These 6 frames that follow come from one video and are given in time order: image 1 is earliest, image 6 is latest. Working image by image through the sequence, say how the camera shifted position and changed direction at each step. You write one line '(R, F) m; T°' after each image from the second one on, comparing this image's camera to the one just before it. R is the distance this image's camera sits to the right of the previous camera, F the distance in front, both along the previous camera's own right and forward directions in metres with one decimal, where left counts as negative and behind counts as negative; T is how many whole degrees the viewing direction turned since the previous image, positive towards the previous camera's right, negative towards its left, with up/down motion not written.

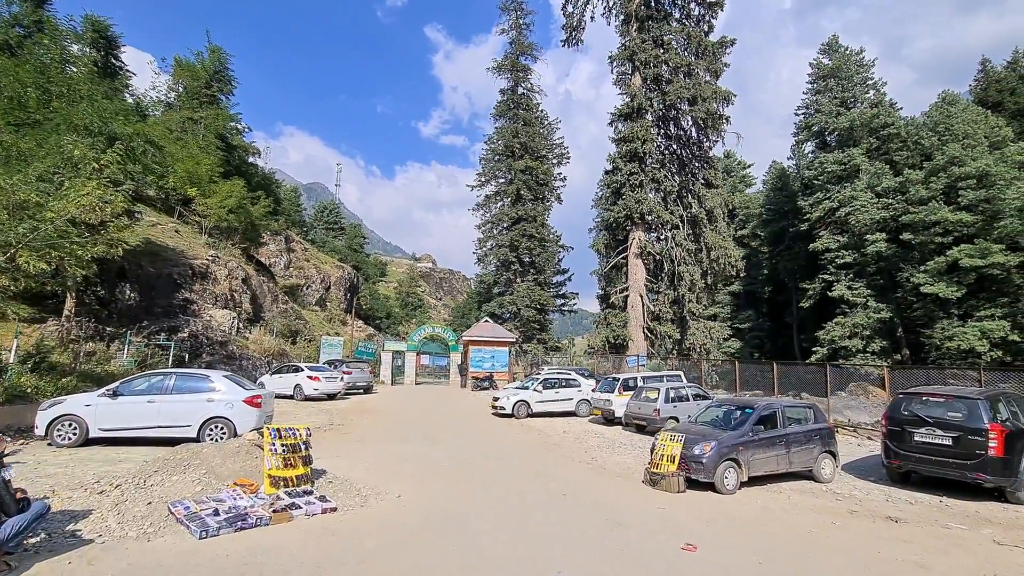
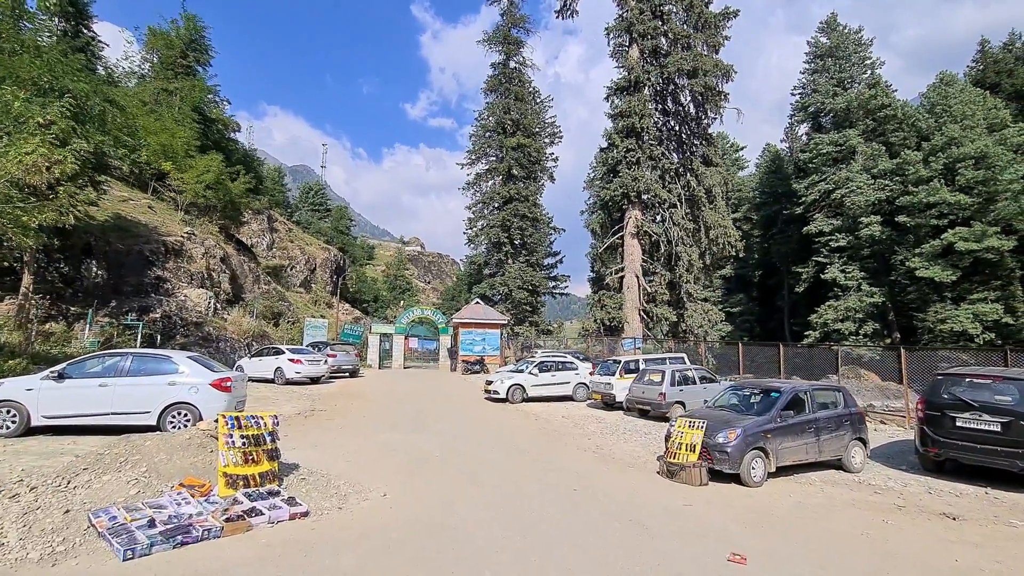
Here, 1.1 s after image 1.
(-0.2, +1.1) m; +1°
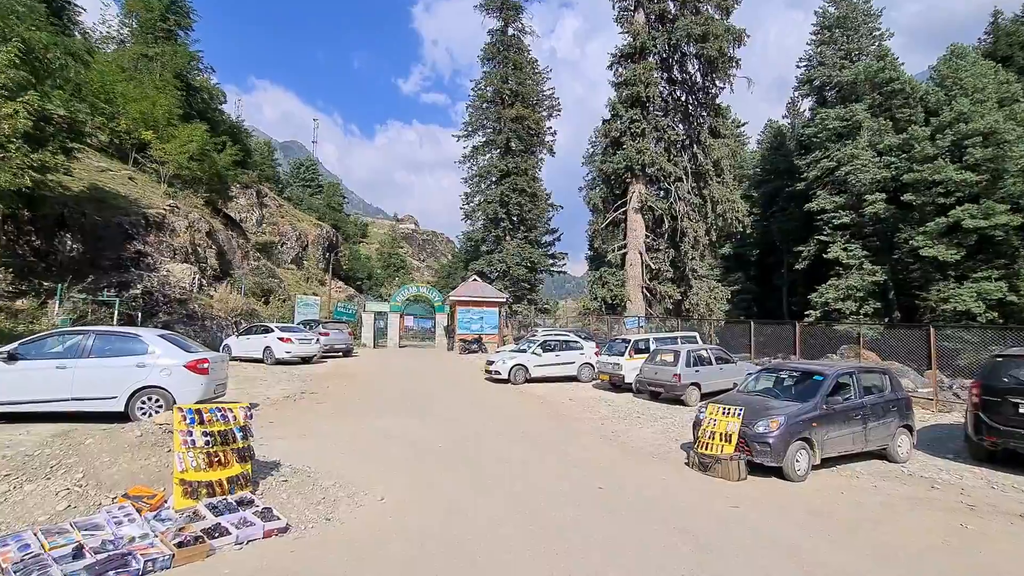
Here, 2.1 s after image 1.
(-0.3, +1.1) m; +1°
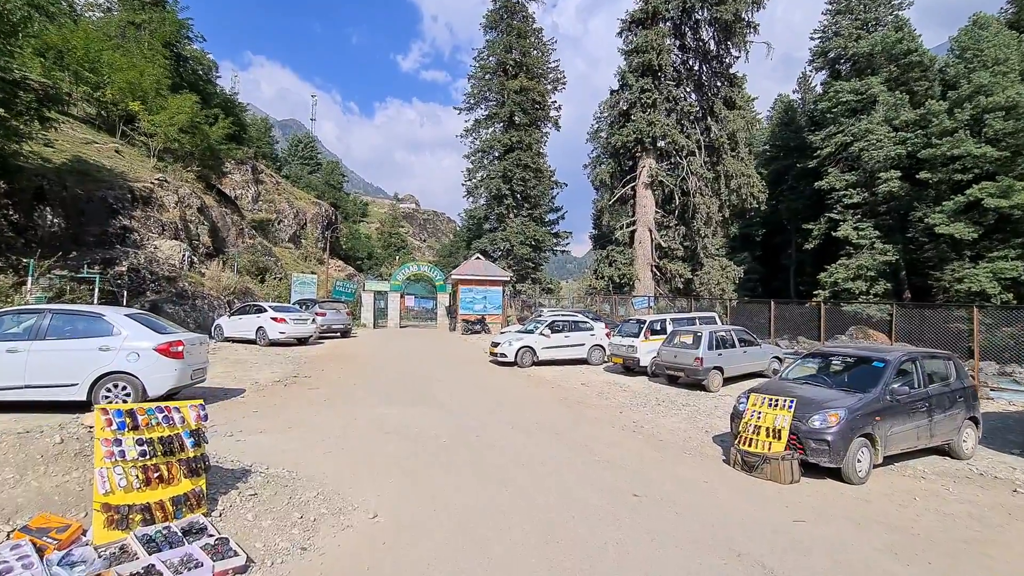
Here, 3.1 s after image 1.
(-0.2, +1.1) m; 0°
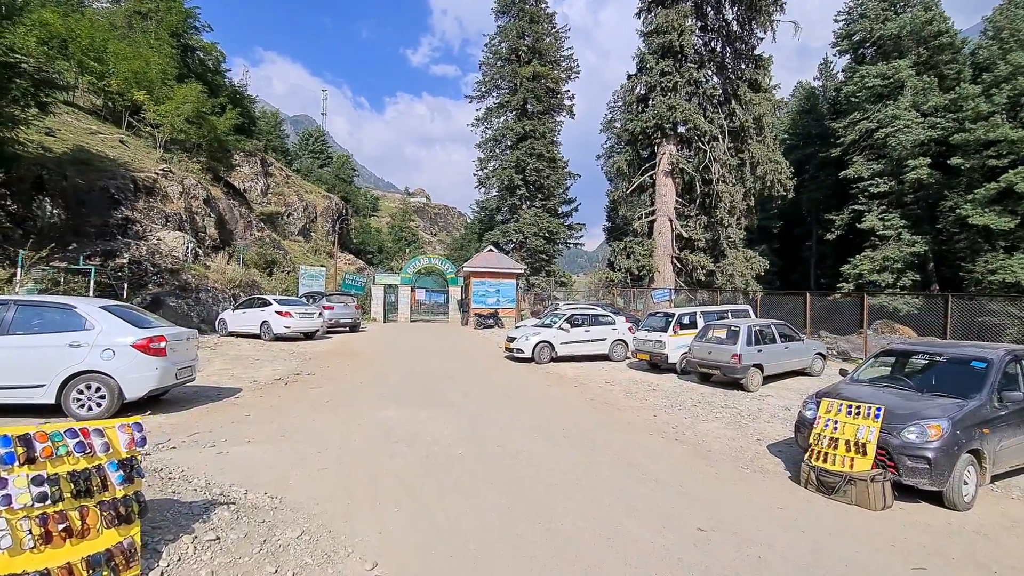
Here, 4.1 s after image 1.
(-0.2, +1.0) m; -1°
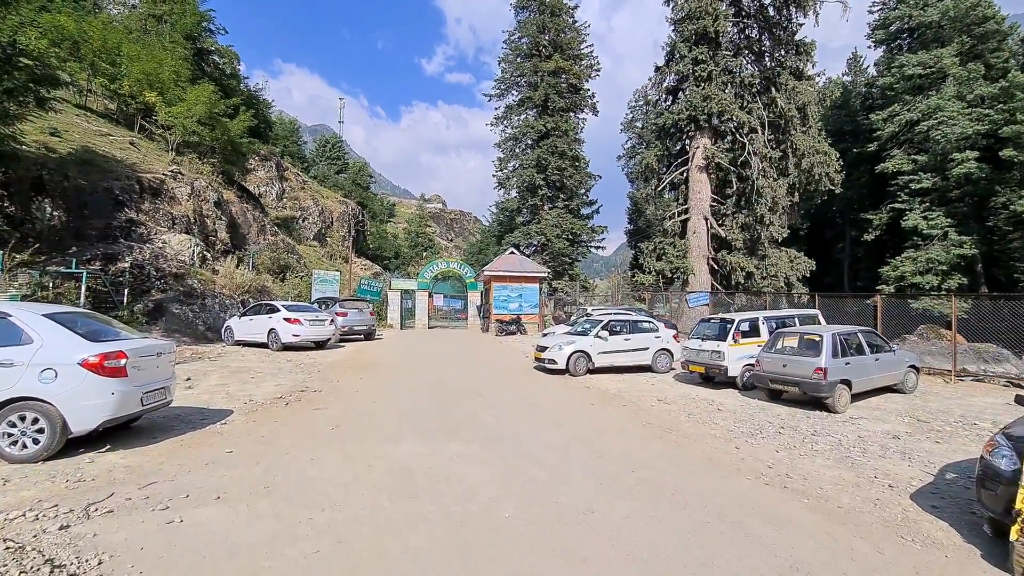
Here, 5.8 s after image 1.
(-0.4, +1.6) m; -2°
